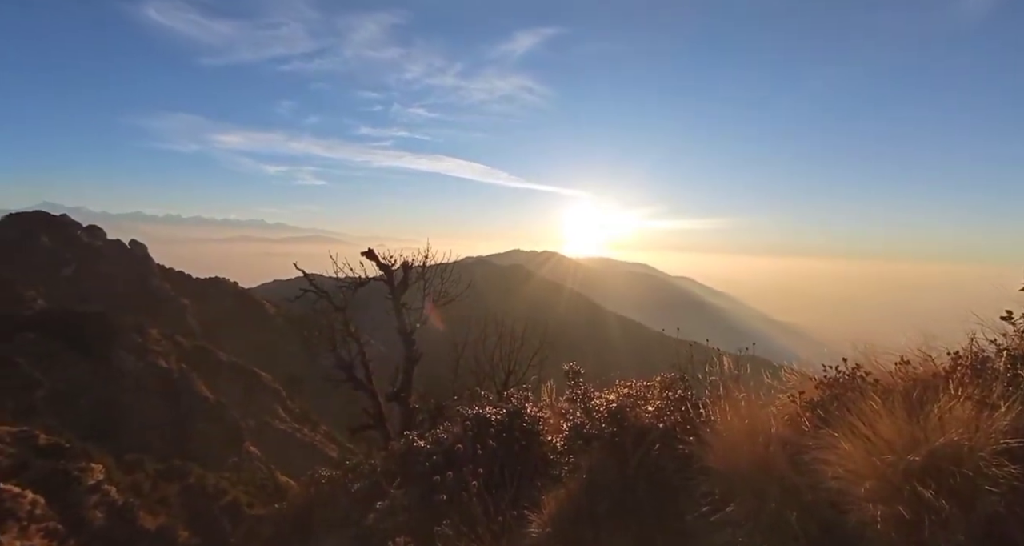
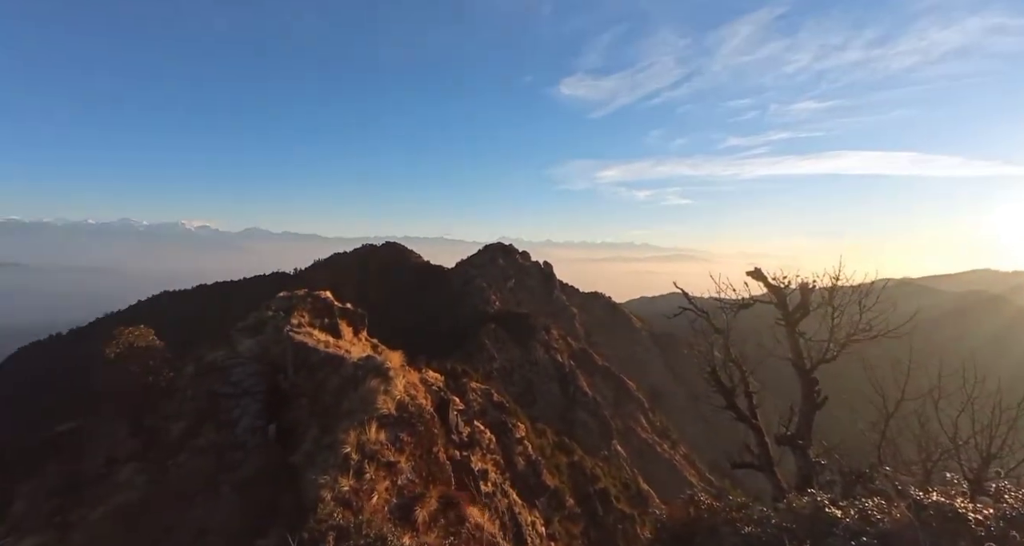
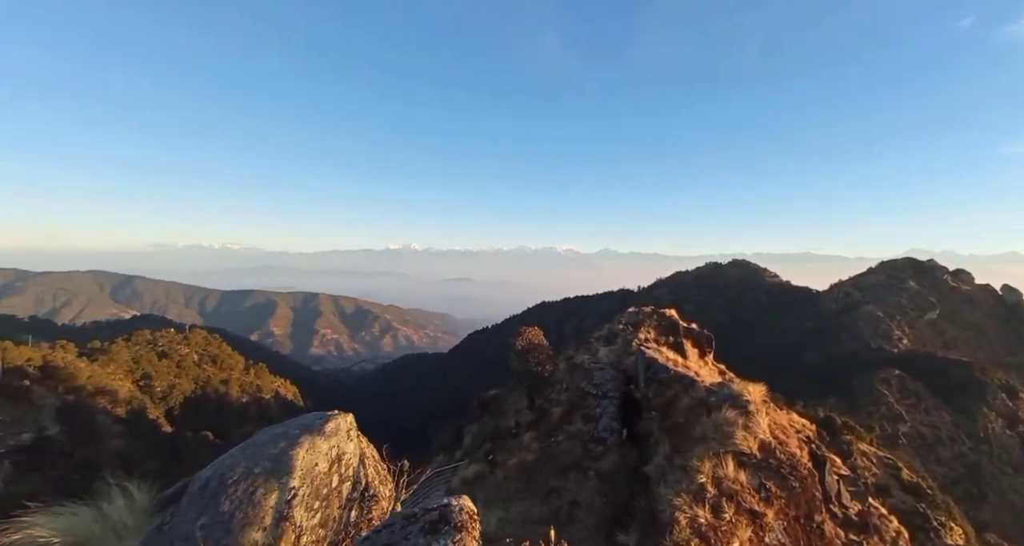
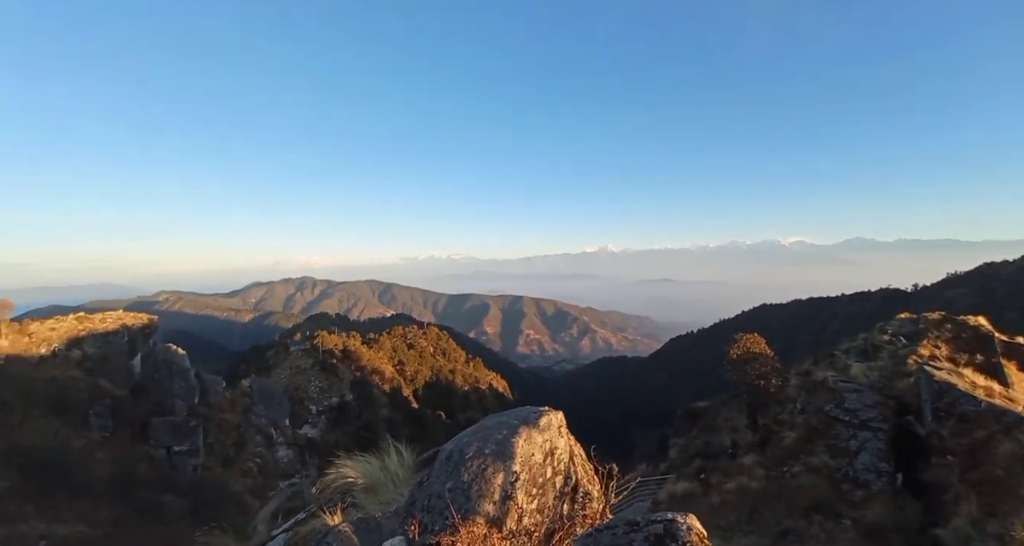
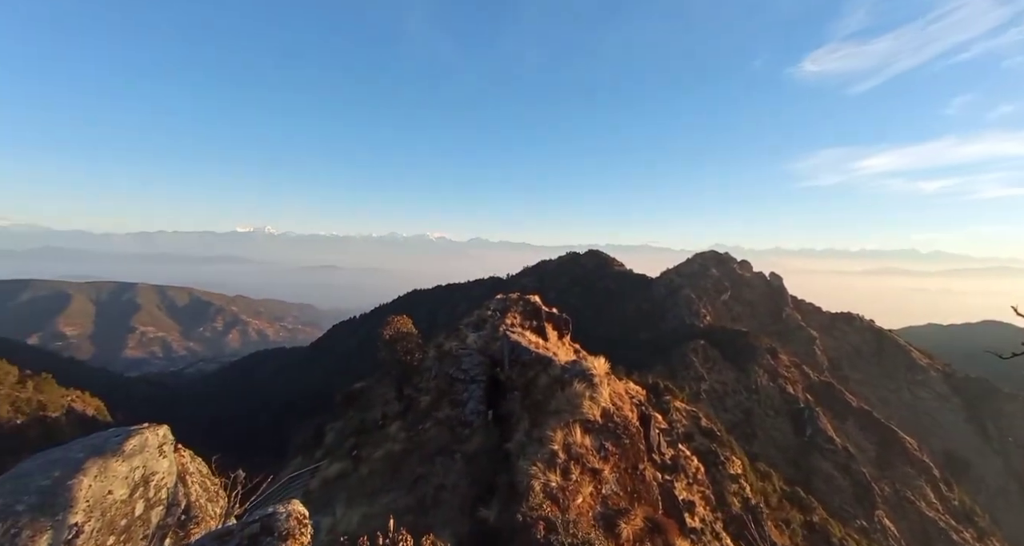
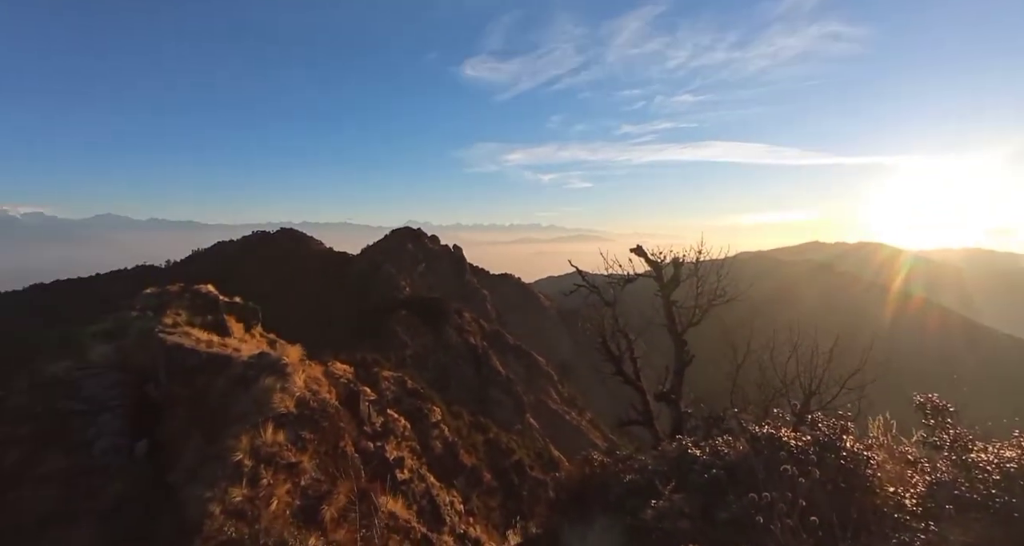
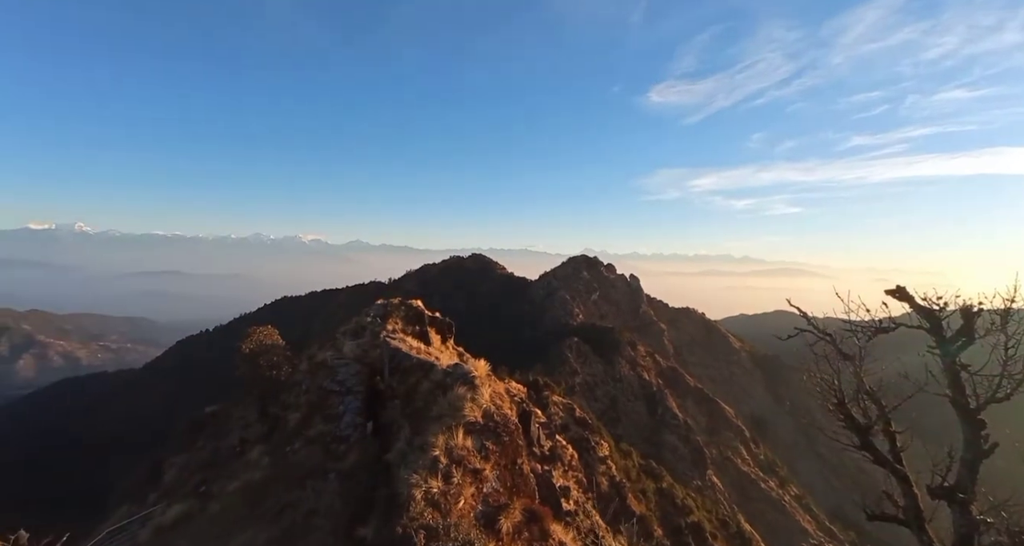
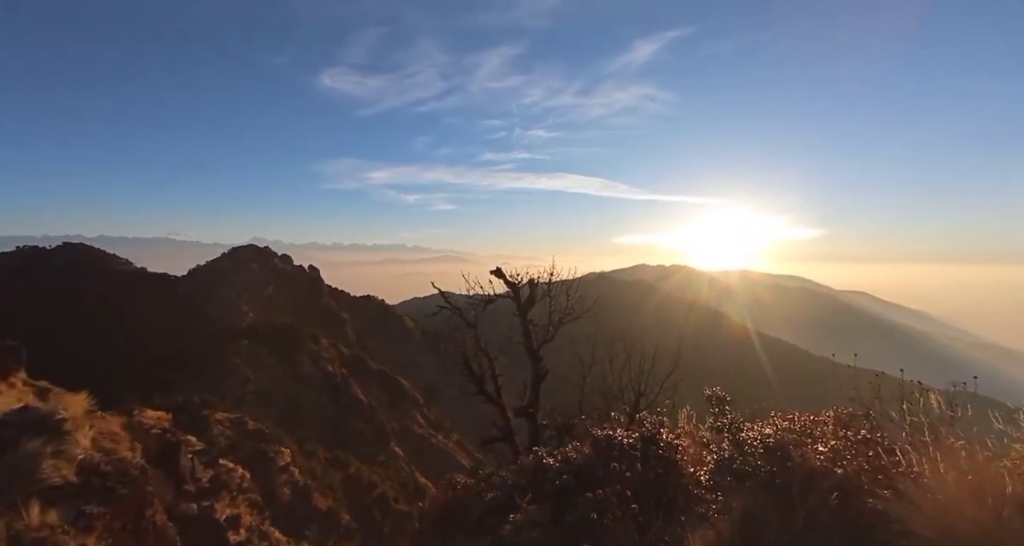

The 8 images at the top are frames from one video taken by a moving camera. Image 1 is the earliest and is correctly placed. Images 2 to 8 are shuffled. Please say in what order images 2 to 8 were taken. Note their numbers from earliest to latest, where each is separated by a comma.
8, 6, 2, 7, 5, 3, 4
